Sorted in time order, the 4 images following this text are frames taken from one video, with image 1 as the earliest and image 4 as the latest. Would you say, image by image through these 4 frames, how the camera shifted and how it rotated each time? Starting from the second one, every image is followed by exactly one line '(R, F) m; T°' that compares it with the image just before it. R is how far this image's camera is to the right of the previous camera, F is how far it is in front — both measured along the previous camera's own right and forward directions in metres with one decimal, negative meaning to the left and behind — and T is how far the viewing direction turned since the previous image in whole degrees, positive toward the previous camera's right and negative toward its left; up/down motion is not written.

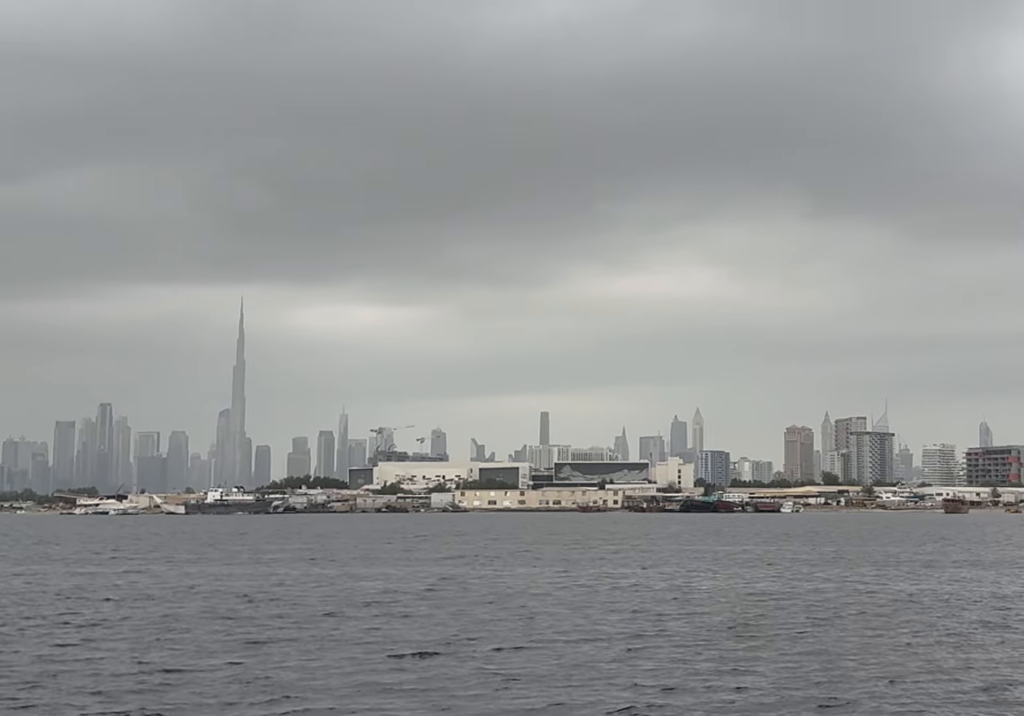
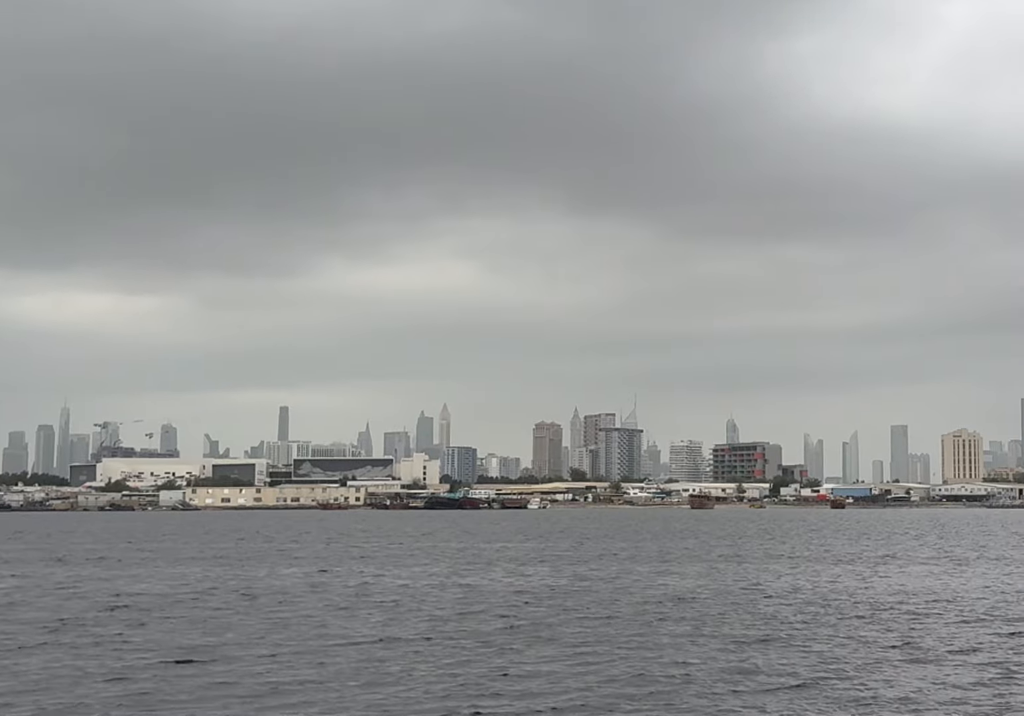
(-0.9, +0.9) m; +10°
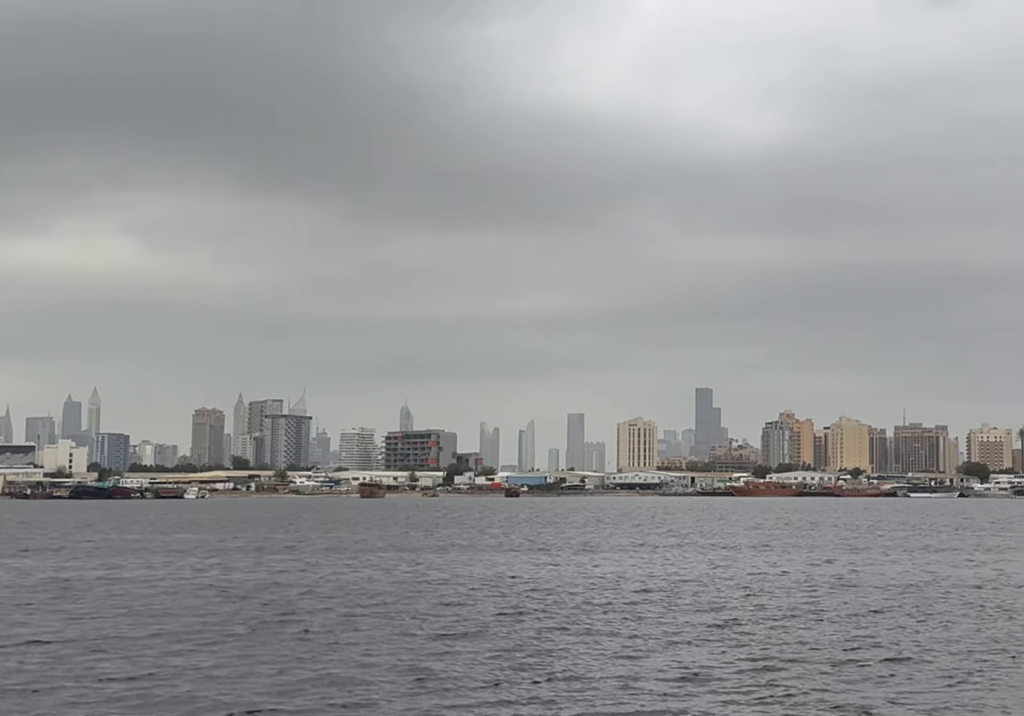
(-1.4, +1.2) m; +14°
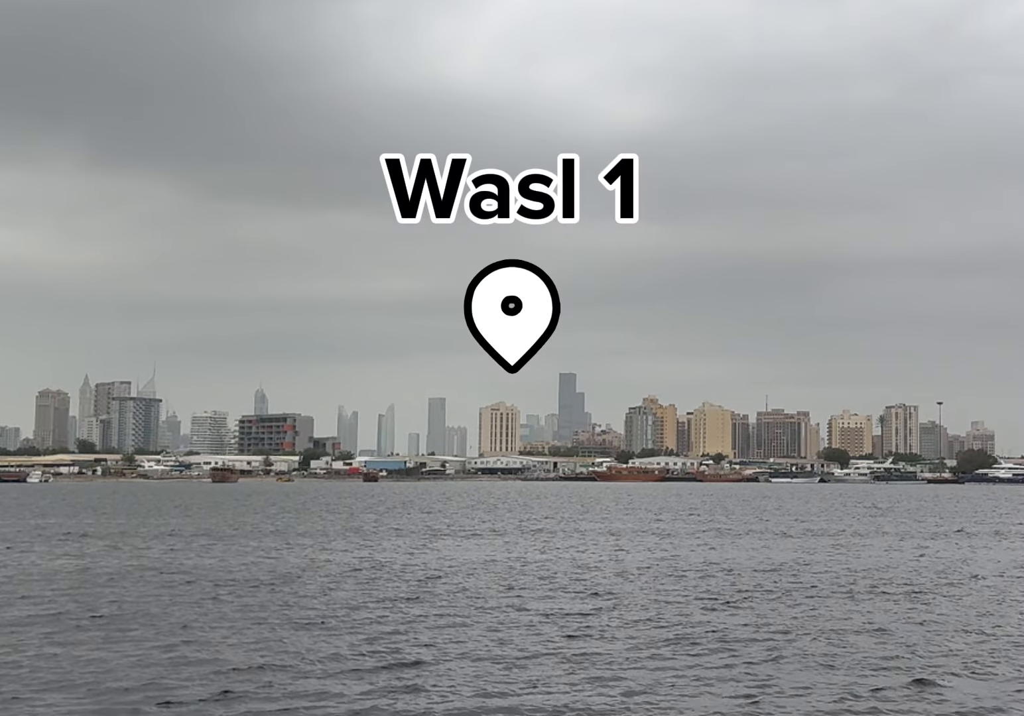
(-0.7, +0.4) m; +6°
